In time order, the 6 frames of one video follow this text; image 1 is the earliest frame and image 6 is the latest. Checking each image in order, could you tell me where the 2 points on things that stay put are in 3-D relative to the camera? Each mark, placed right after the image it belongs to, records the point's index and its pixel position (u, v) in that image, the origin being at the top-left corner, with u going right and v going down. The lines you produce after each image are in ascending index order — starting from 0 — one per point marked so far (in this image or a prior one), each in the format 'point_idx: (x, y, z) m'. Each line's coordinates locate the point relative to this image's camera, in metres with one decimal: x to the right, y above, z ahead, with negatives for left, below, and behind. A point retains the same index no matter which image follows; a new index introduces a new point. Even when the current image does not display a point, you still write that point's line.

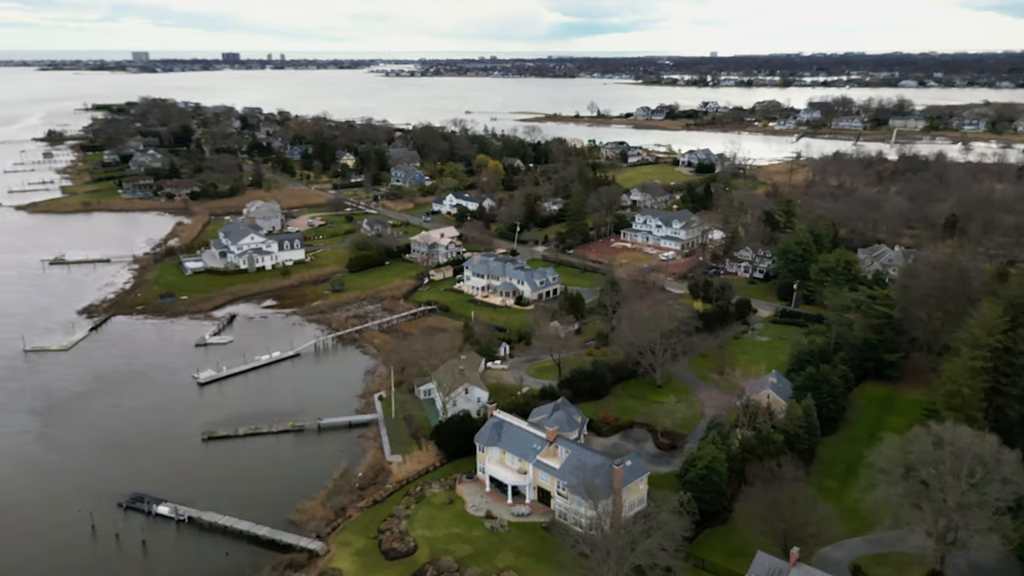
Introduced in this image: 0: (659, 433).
0: (+2.8, -2.8, +14.7) m
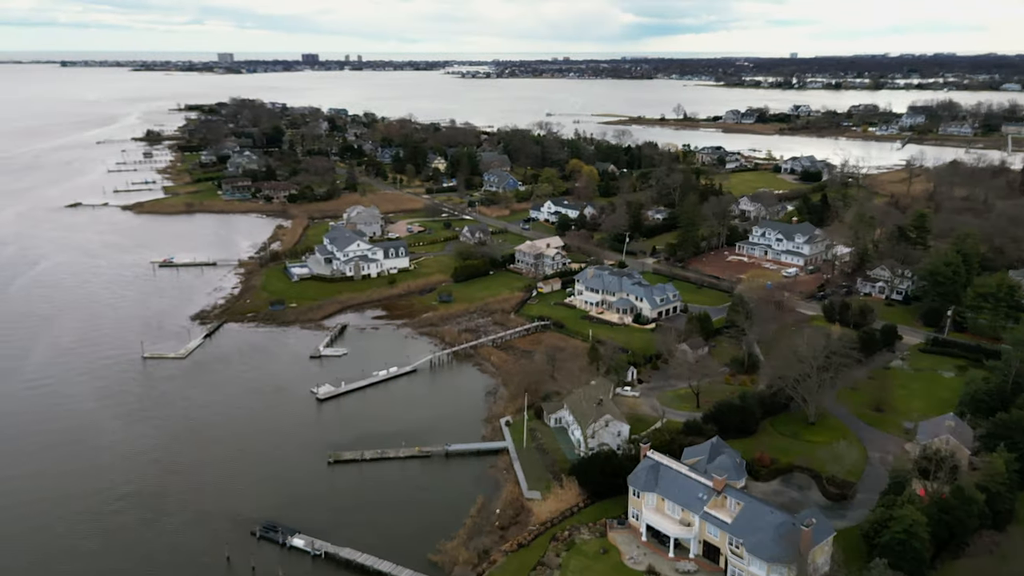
0: (+5.4, -3.3, +13.3) m
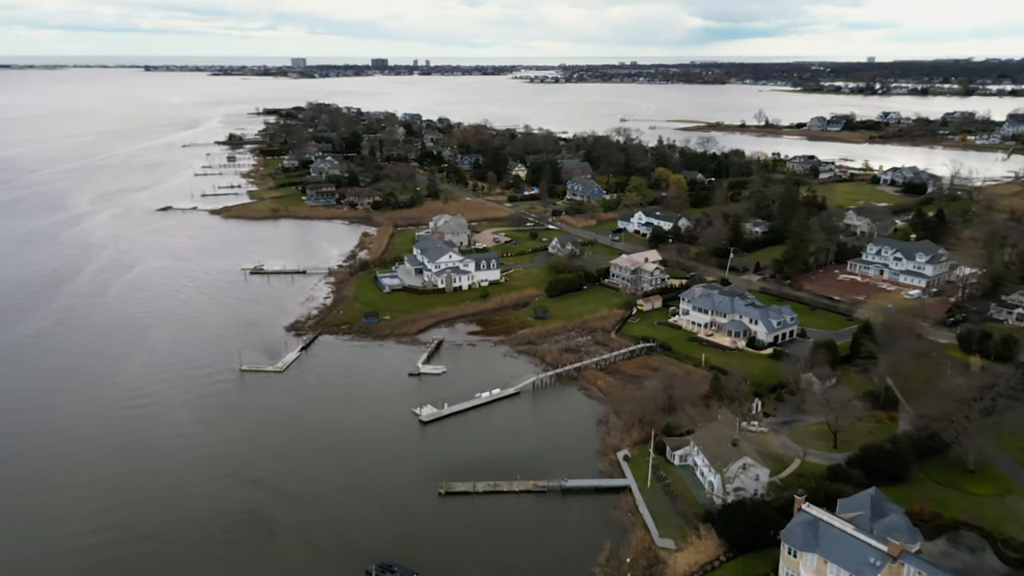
0: (+7.4, -3.9, +11.7) m
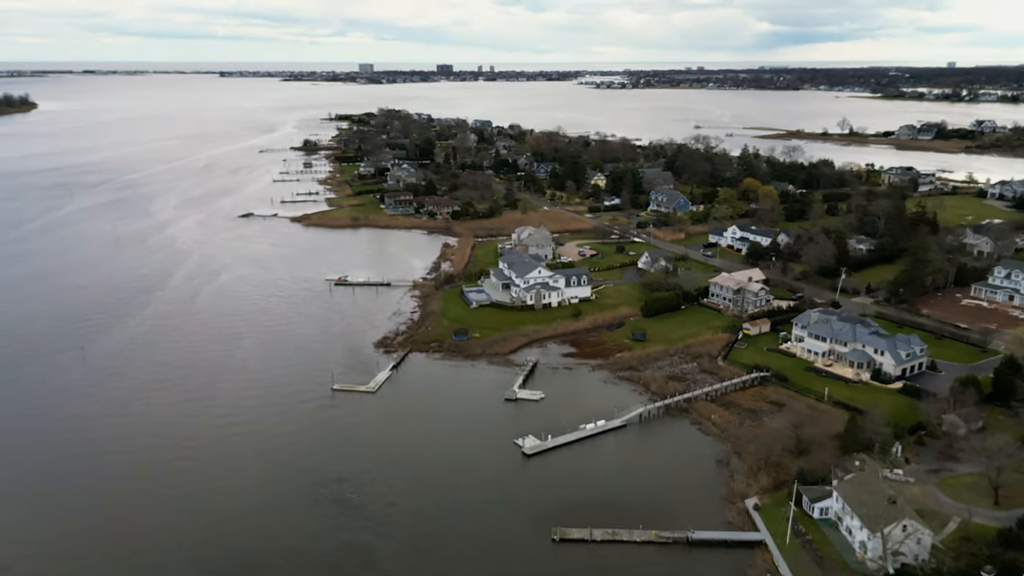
0: (+9.2, -4.5, +9.9) m
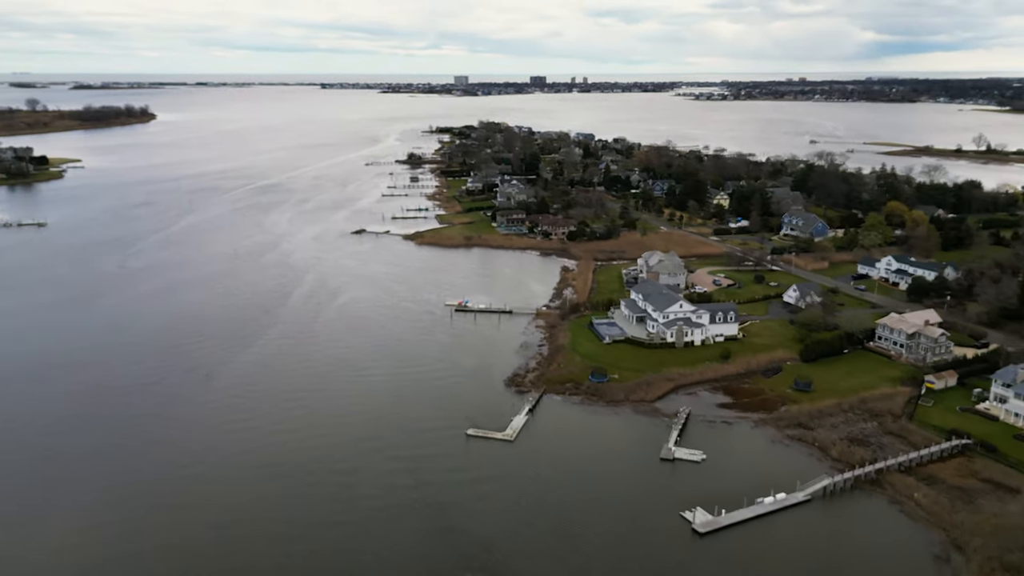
0: (+11.5, -5.6, +6.8) m
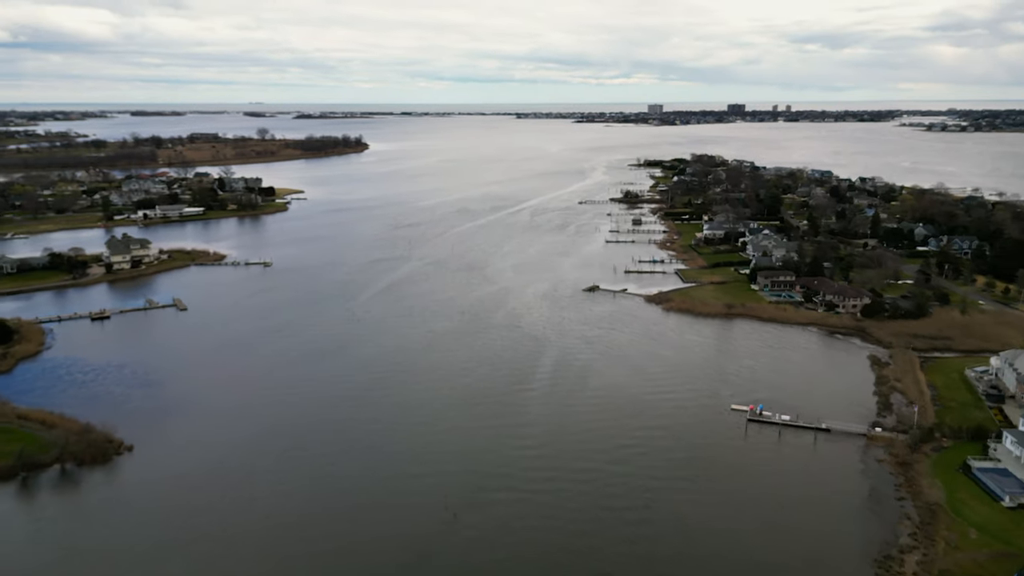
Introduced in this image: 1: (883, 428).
0: (+14.5, -8.1, -2.1) m
1: (+9.3, -3.5, +19.3) m
